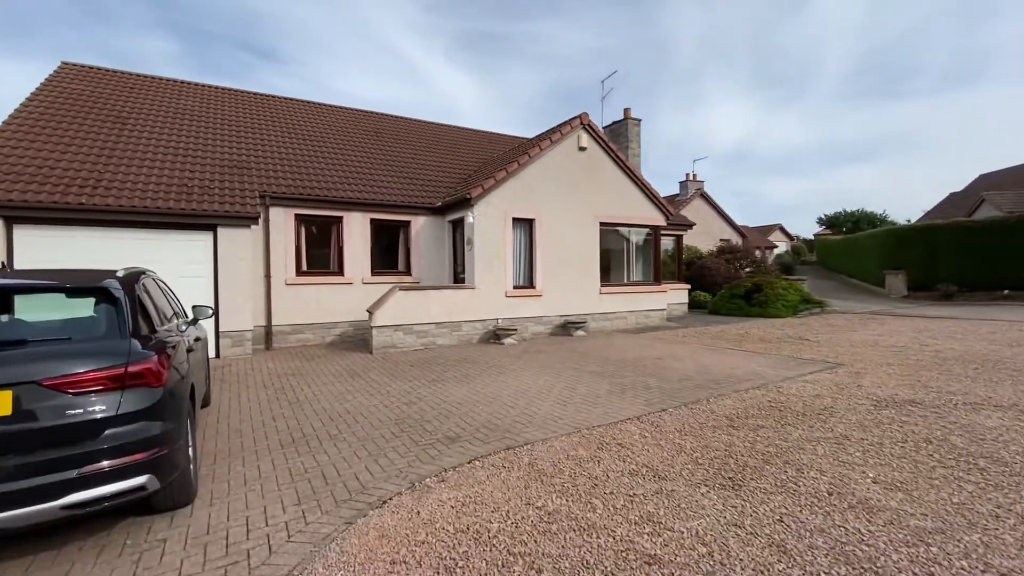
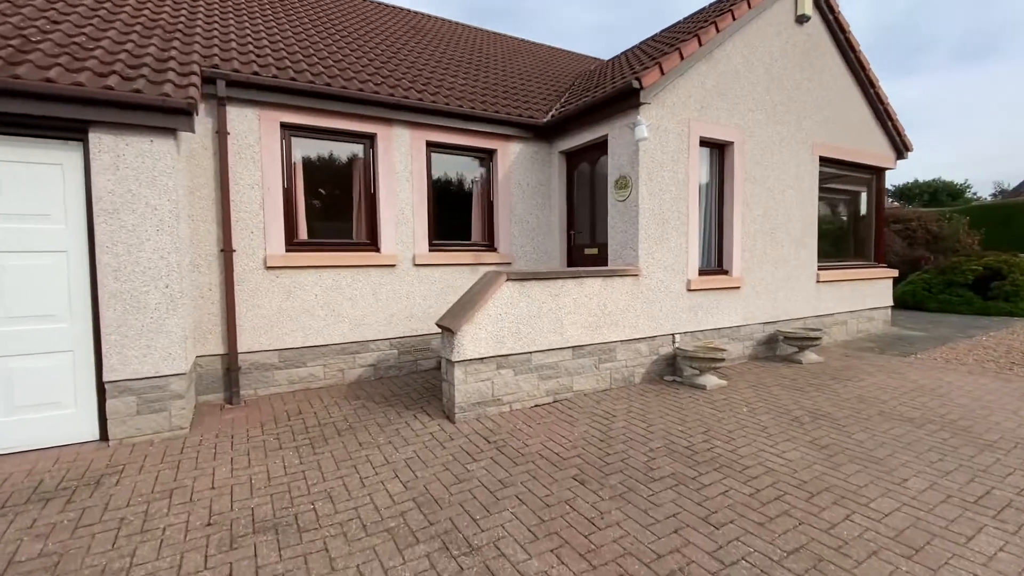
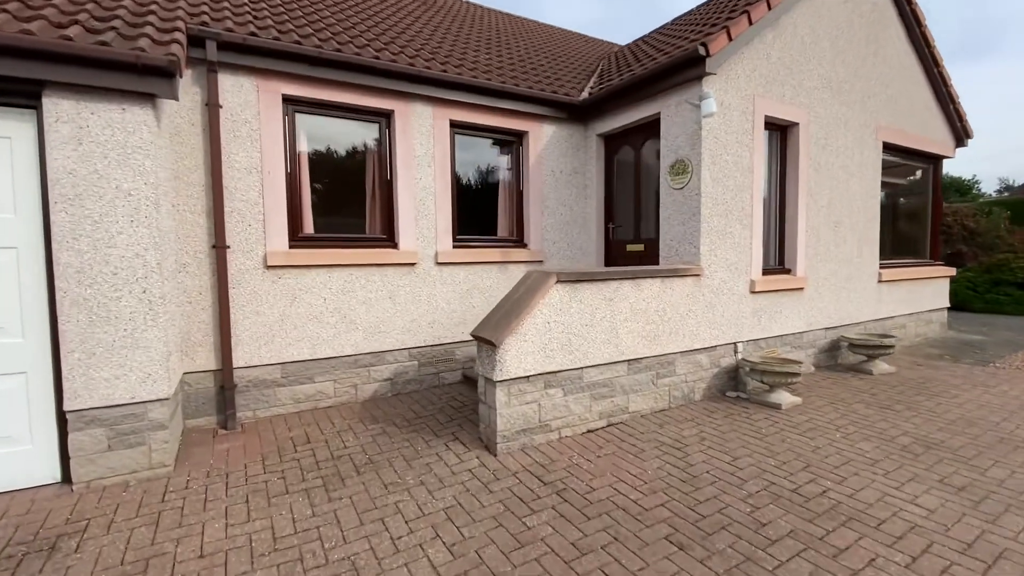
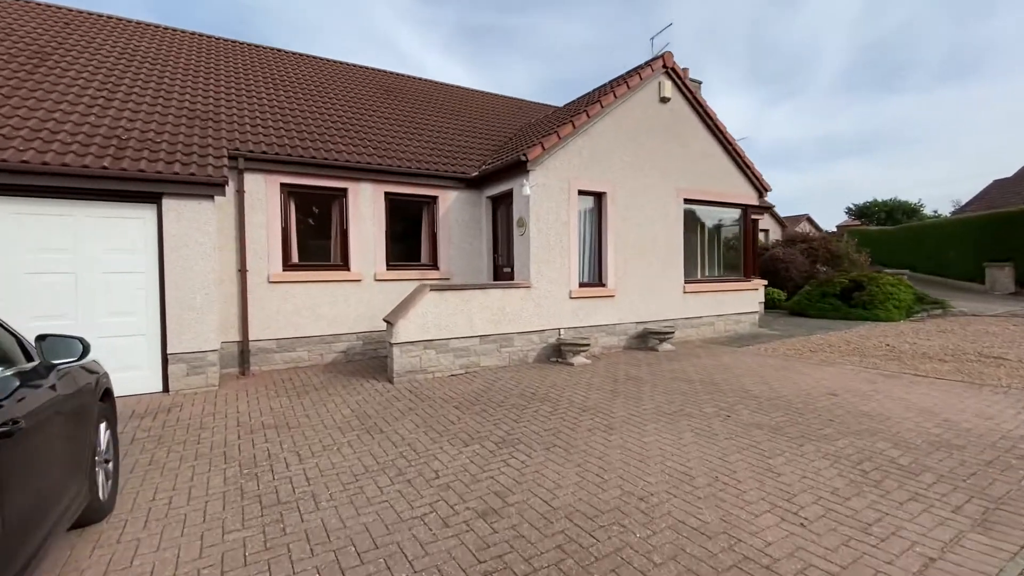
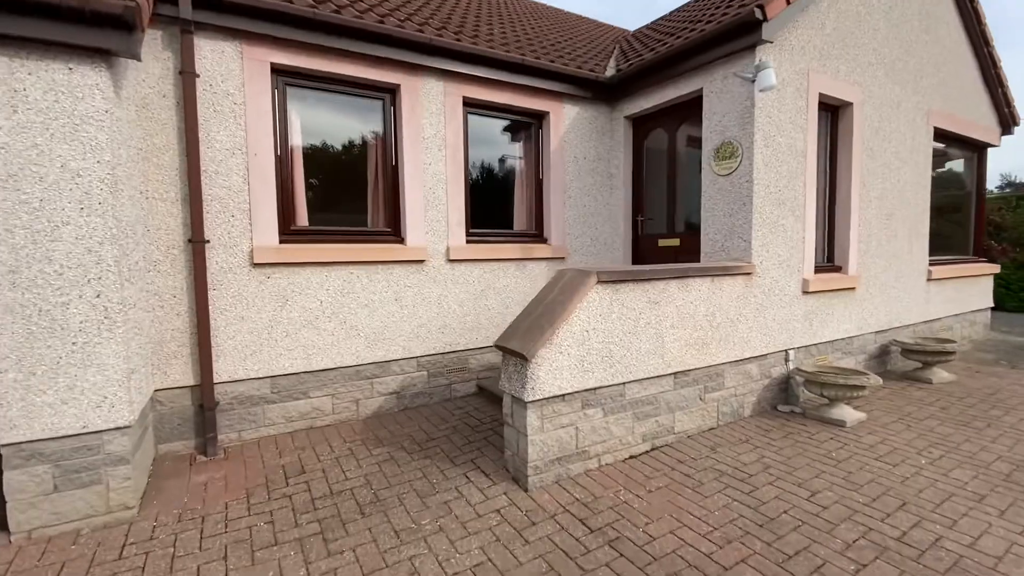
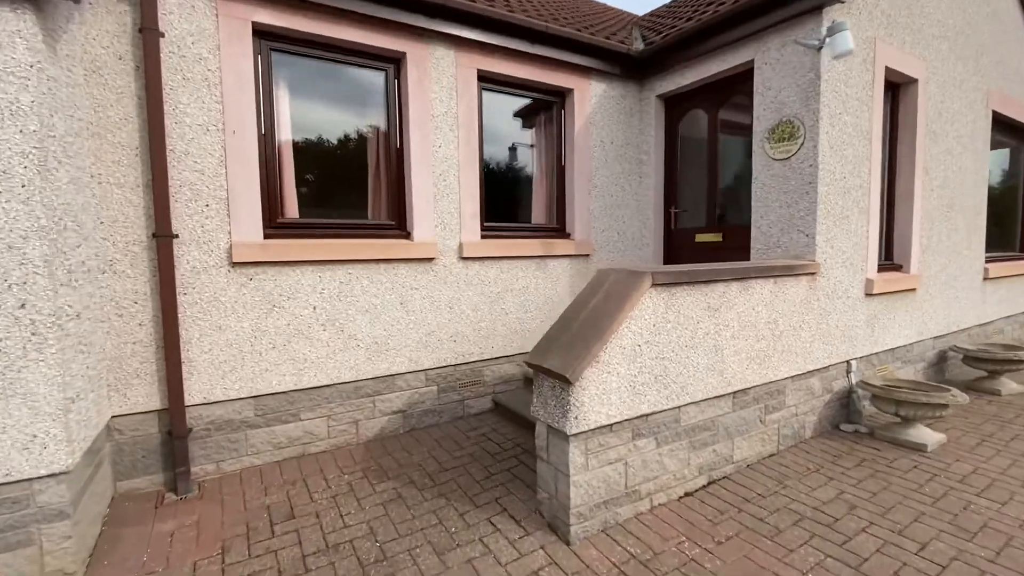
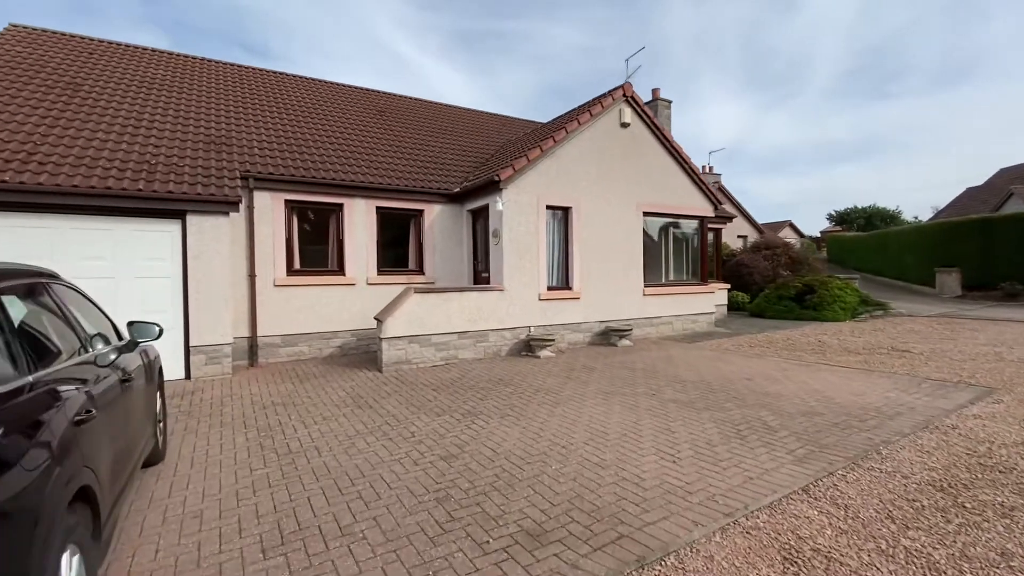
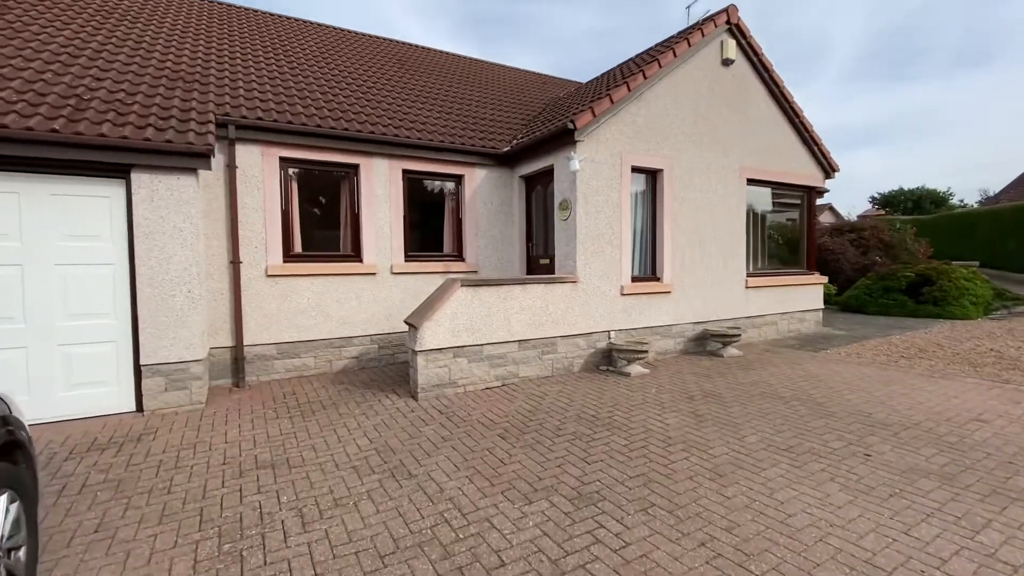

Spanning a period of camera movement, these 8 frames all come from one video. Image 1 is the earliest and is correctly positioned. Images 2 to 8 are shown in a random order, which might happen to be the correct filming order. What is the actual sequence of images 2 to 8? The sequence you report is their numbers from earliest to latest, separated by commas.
7, 4, 8, 2, 3, 5, 6
